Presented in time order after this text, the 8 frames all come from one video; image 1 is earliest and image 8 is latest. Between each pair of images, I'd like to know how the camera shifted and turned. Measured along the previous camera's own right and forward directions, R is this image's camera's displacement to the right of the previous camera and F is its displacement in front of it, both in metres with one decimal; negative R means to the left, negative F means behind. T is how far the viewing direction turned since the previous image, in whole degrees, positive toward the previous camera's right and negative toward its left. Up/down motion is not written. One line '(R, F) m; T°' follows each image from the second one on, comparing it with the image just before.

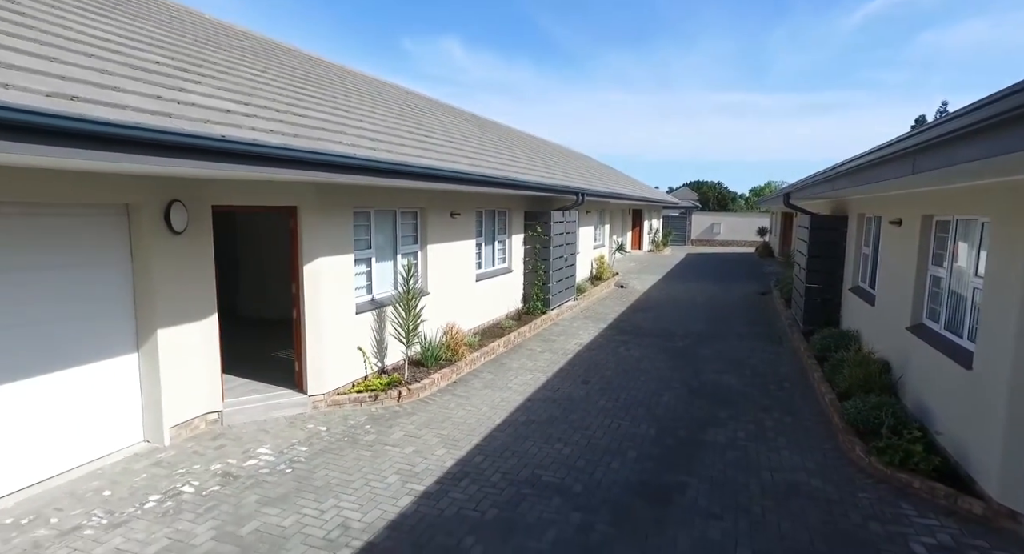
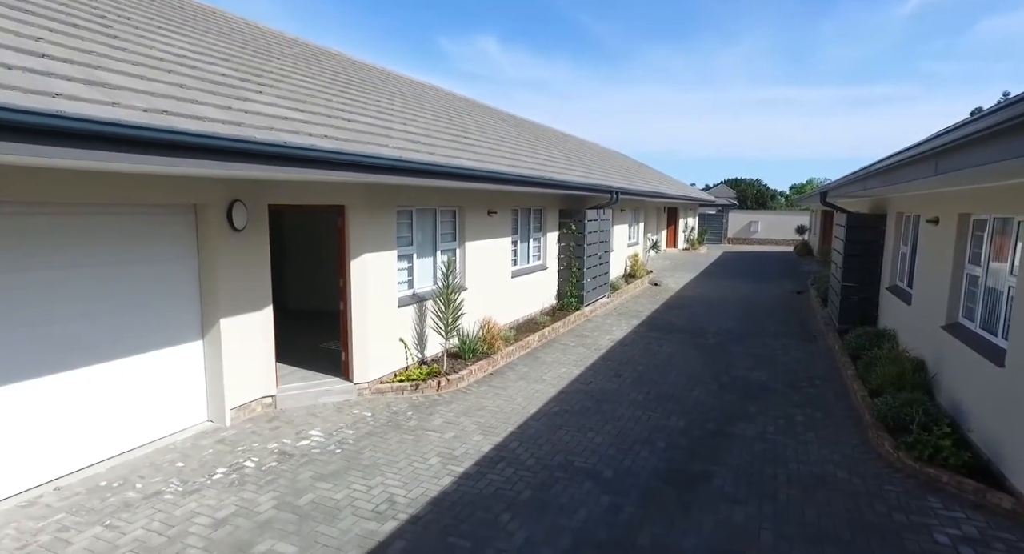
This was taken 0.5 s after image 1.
(0.0, -0.3) m; -3°
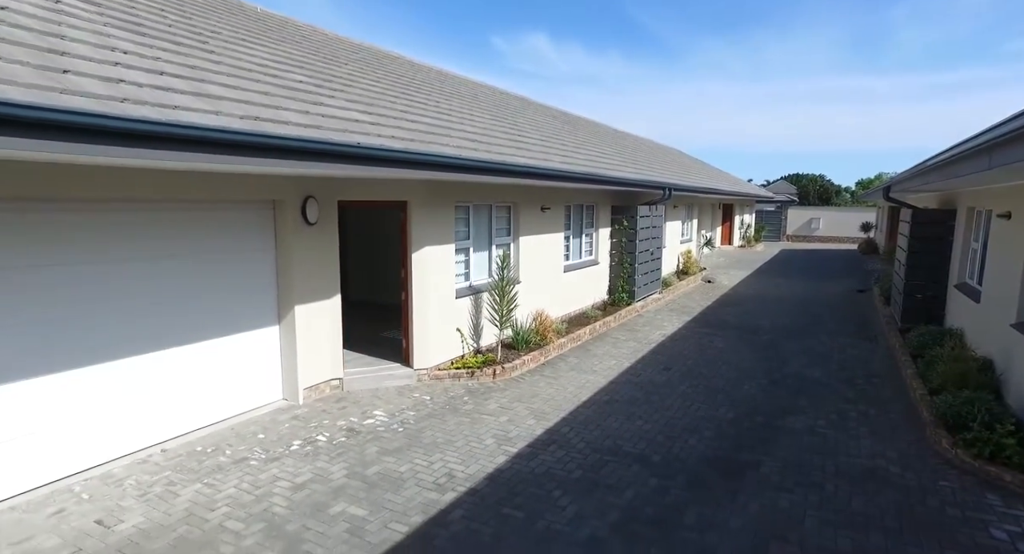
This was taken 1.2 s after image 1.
(0.0, -0.3) m; -5°
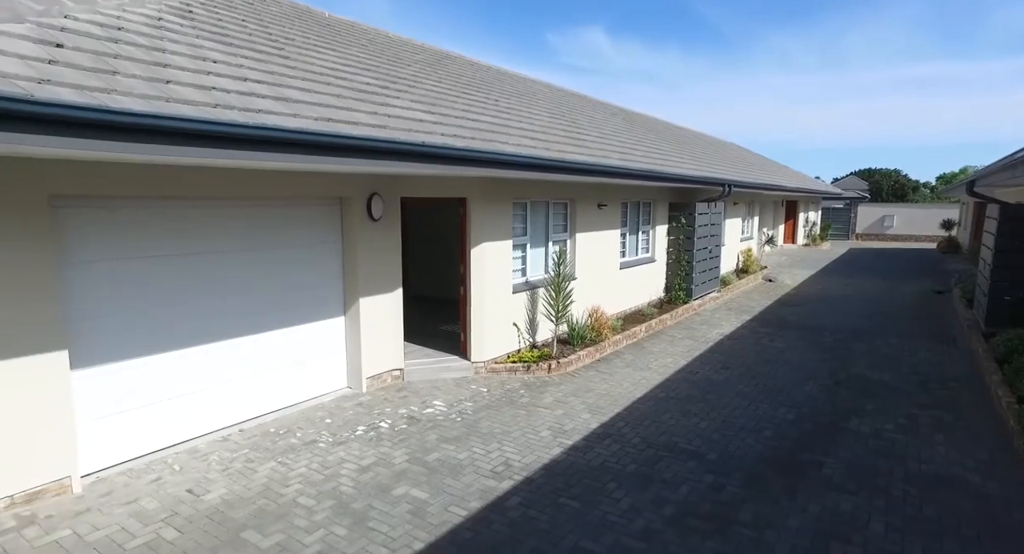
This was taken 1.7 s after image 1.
(0.0, -0.1) m; -5°
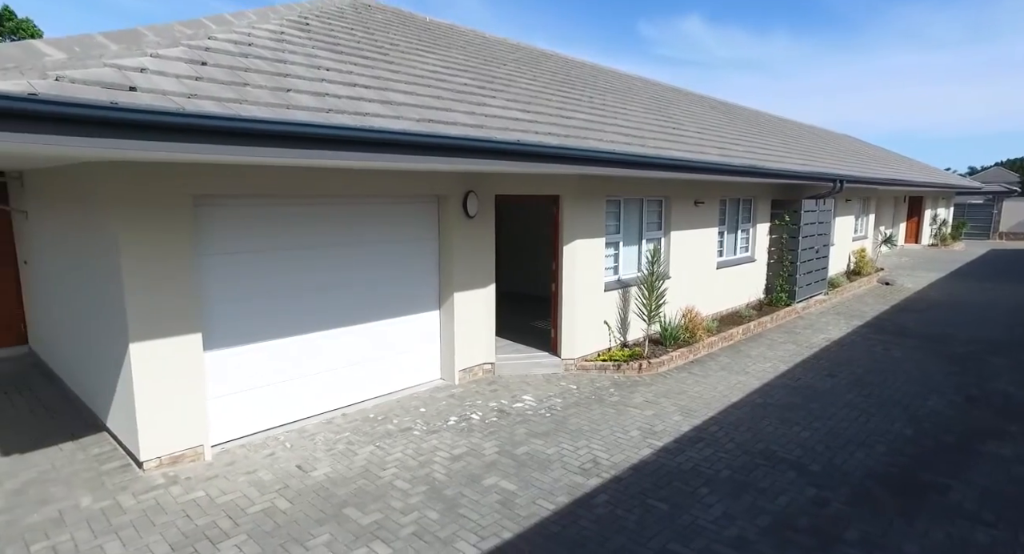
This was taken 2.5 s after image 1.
(0.0, -0.1) m; -9°
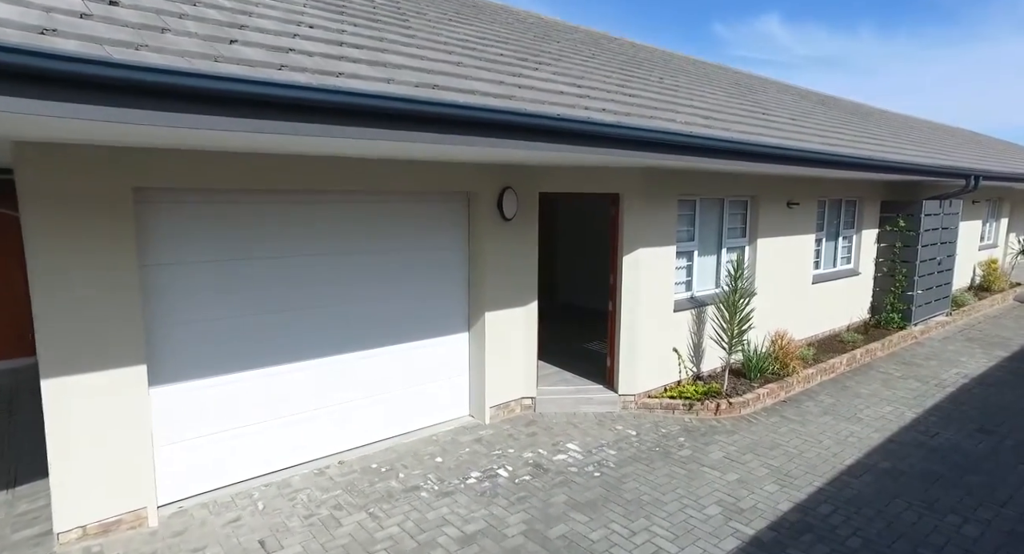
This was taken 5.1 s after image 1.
(+0.2, +1.4) m; -7°
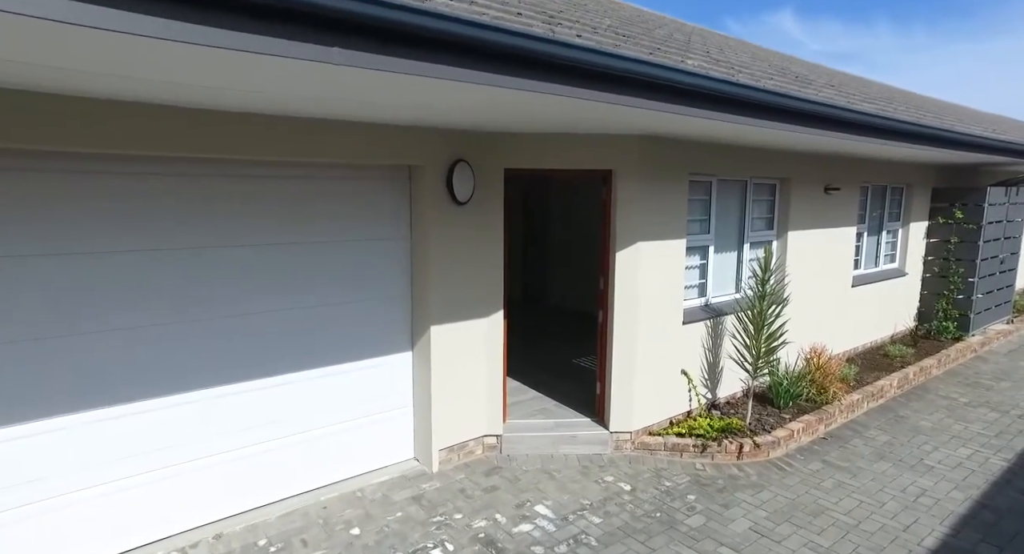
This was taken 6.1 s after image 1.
(+0.4, +1.4) m; -1°
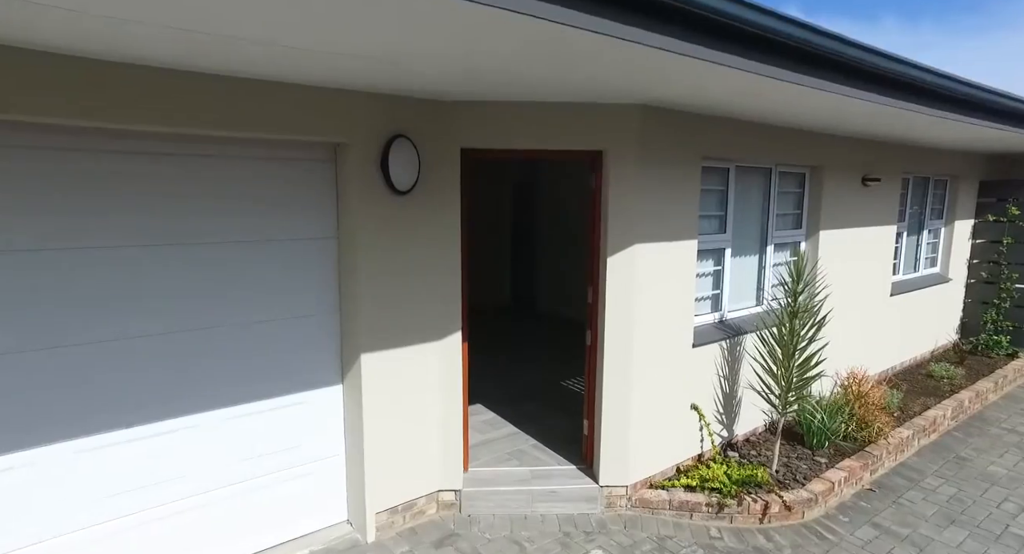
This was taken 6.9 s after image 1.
(+0.3, +1.1) m; -1°
